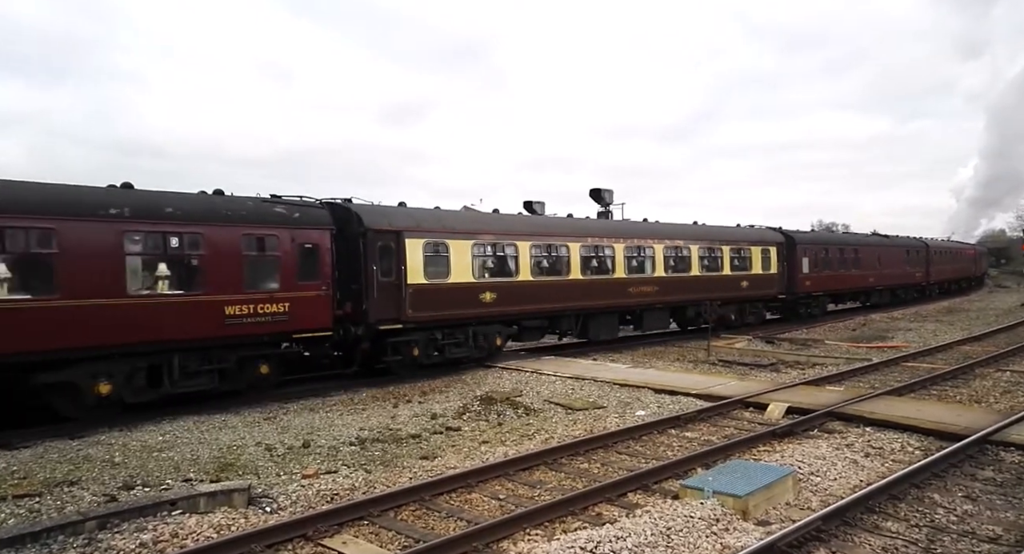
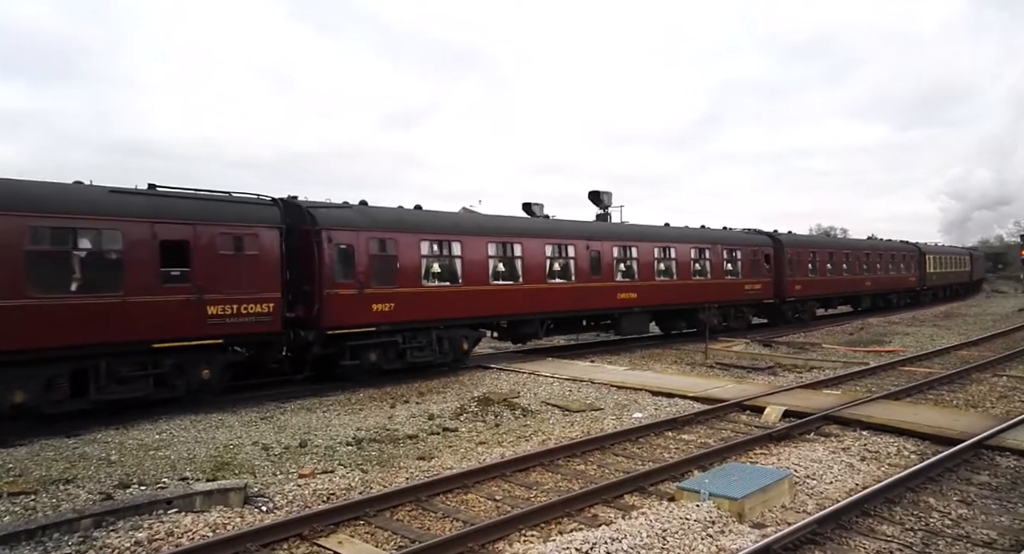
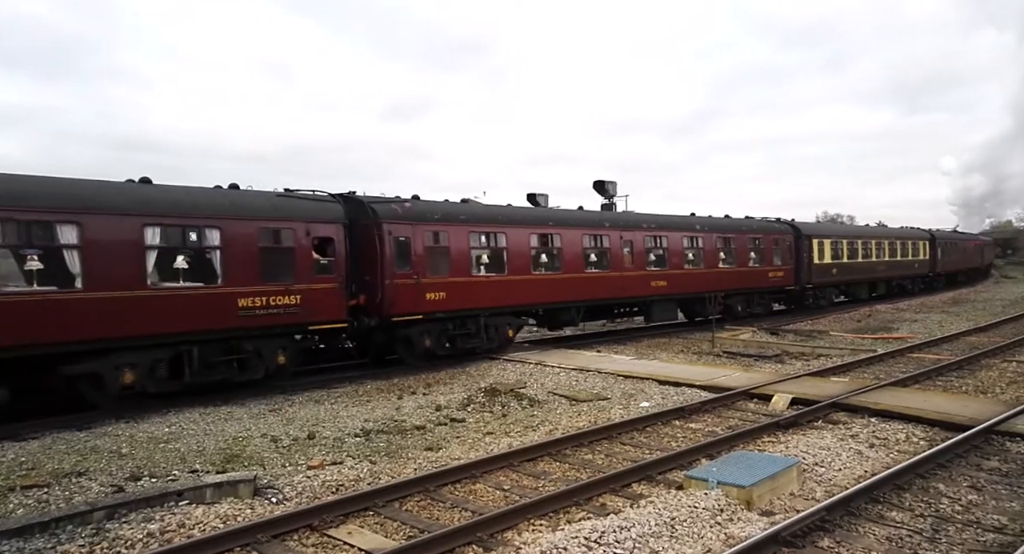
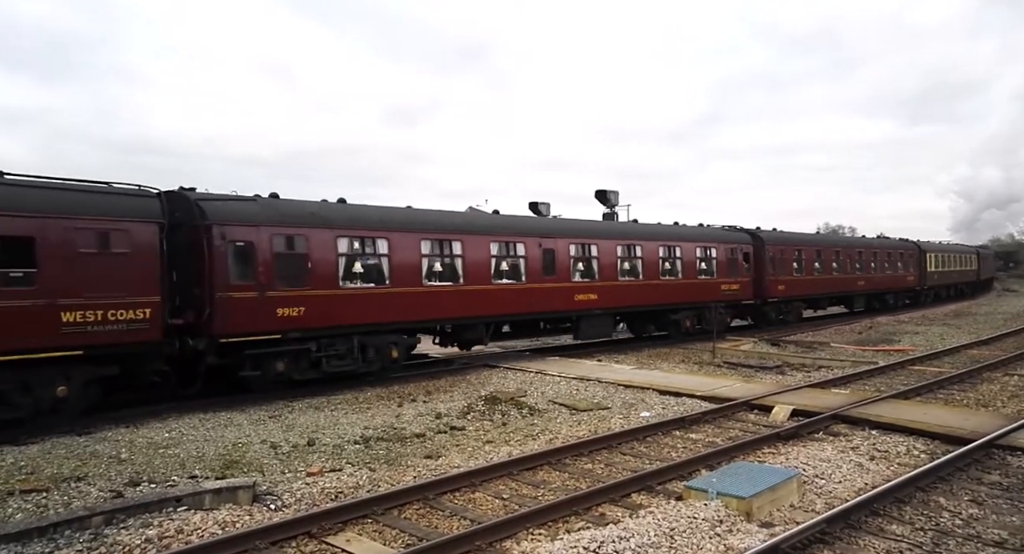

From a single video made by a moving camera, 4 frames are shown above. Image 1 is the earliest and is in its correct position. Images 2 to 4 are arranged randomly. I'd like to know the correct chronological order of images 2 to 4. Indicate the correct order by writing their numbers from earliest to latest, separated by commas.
3, 4, 2
